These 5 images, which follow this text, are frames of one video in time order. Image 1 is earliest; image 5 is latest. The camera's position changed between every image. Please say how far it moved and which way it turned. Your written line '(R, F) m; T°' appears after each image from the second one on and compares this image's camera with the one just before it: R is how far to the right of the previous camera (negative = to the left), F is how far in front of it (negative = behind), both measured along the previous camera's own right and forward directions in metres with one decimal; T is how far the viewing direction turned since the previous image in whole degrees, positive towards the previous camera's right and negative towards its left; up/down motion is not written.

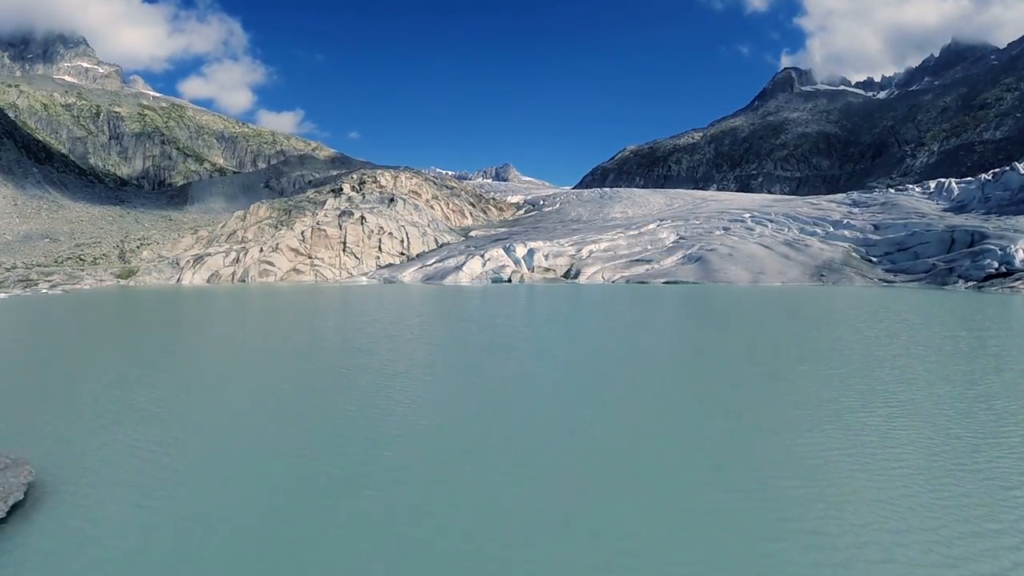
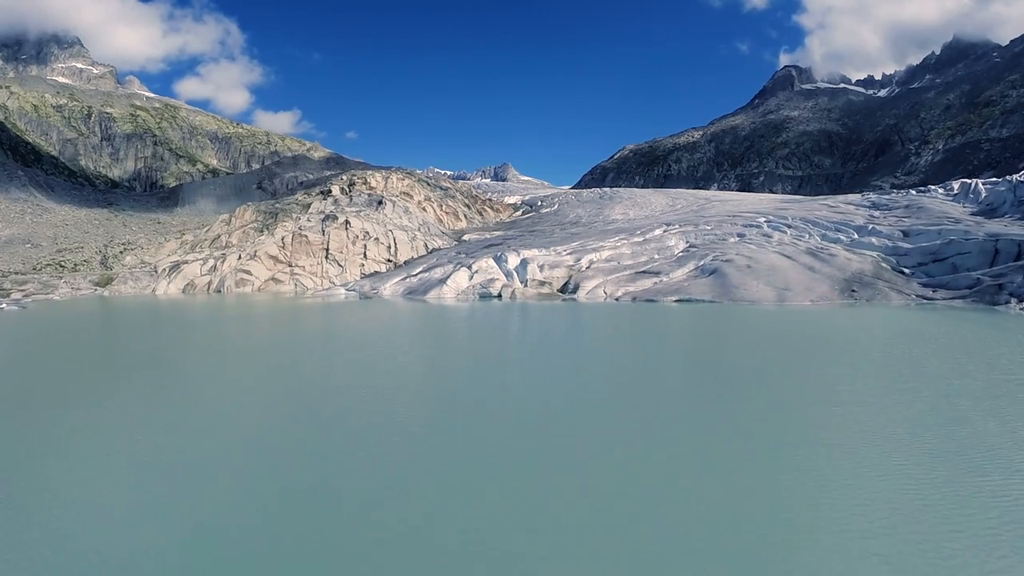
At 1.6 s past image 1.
(+0.2, +1.7) m; 0°
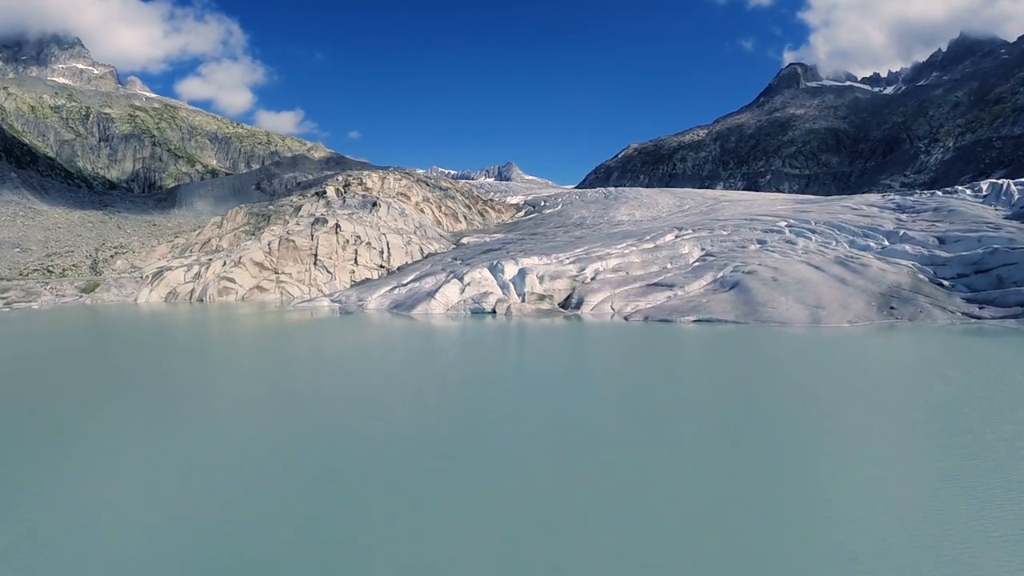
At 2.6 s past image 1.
(+0.2, +1.5) m; 0°
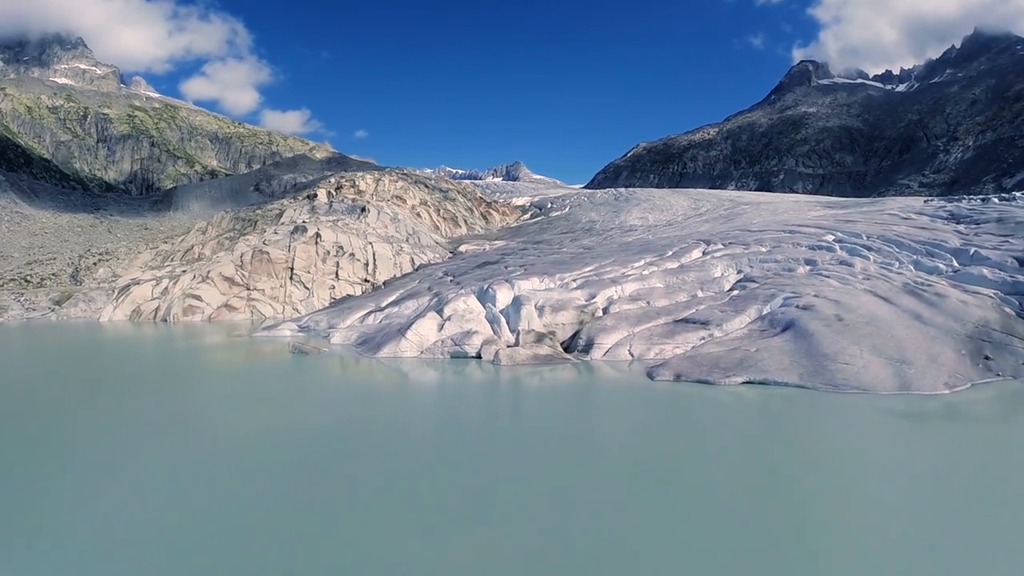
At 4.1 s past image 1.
(+0.3, +2.6) m; -1°
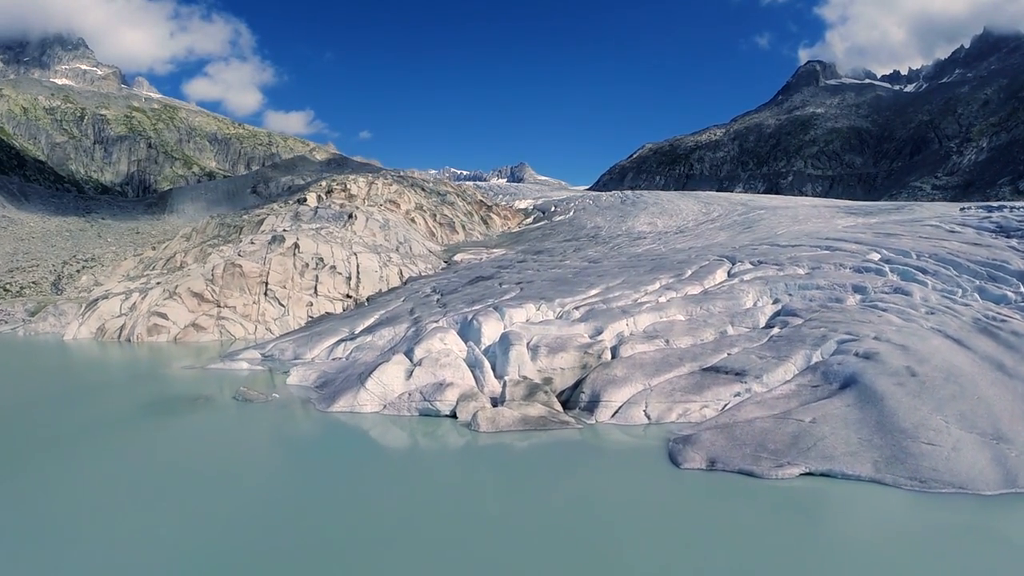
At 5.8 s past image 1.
(+0.2, +2.0) m; 0°
